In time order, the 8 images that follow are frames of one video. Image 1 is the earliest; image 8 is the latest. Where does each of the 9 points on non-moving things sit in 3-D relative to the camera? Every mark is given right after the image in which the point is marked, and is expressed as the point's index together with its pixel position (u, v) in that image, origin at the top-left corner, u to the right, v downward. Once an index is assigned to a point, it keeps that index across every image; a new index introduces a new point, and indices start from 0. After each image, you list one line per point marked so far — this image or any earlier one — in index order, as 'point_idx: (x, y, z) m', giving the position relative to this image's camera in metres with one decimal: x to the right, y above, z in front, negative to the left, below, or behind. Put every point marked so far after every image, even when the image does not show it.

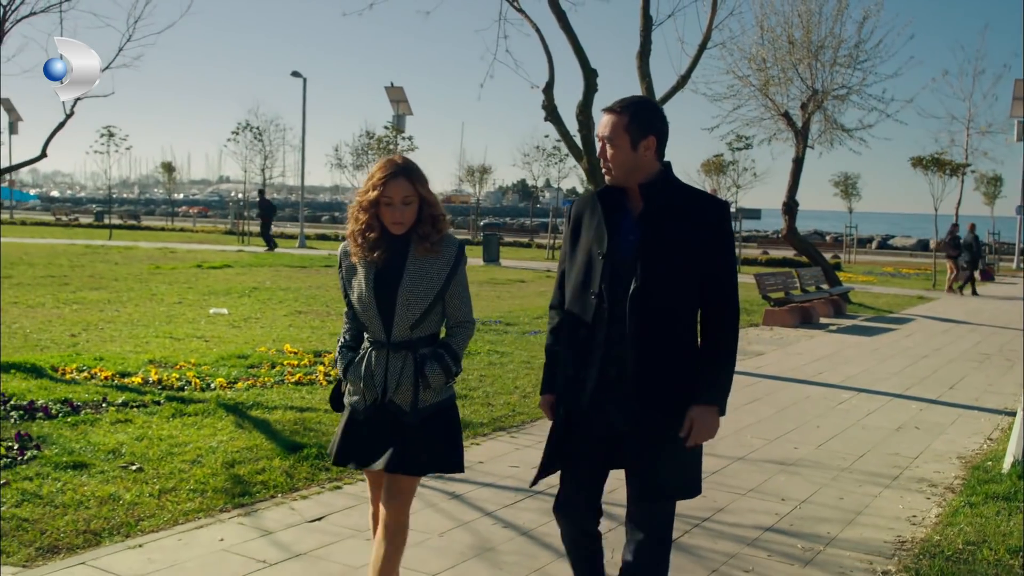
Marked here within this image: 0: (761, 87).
0: (+3.8, +3.1, +17.6) m
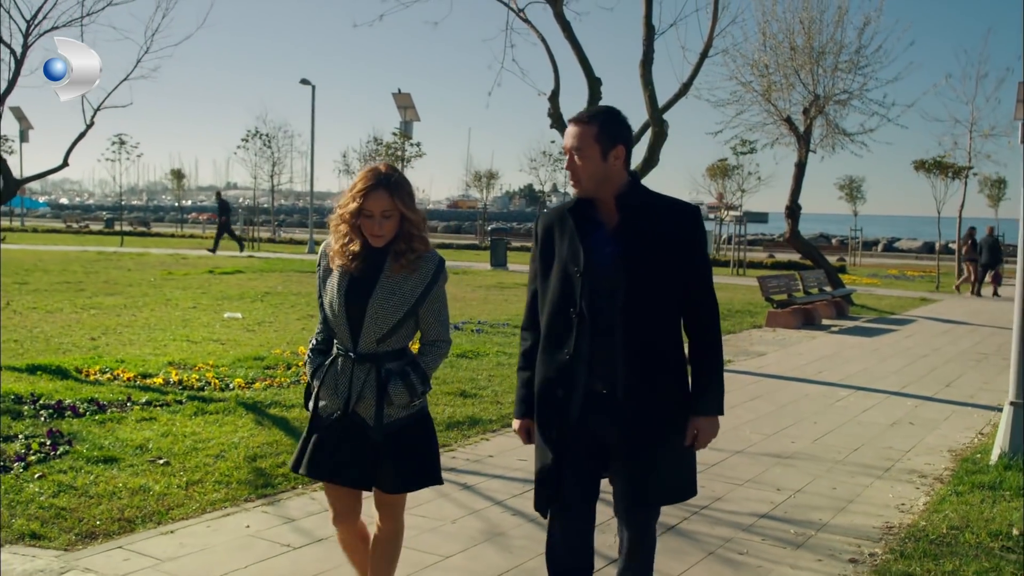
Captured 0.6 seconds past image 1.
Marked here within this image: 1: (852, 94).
0: (+3.9, +3.0, +17.9) m
1: (+5.2, +3.0, +17.6) m
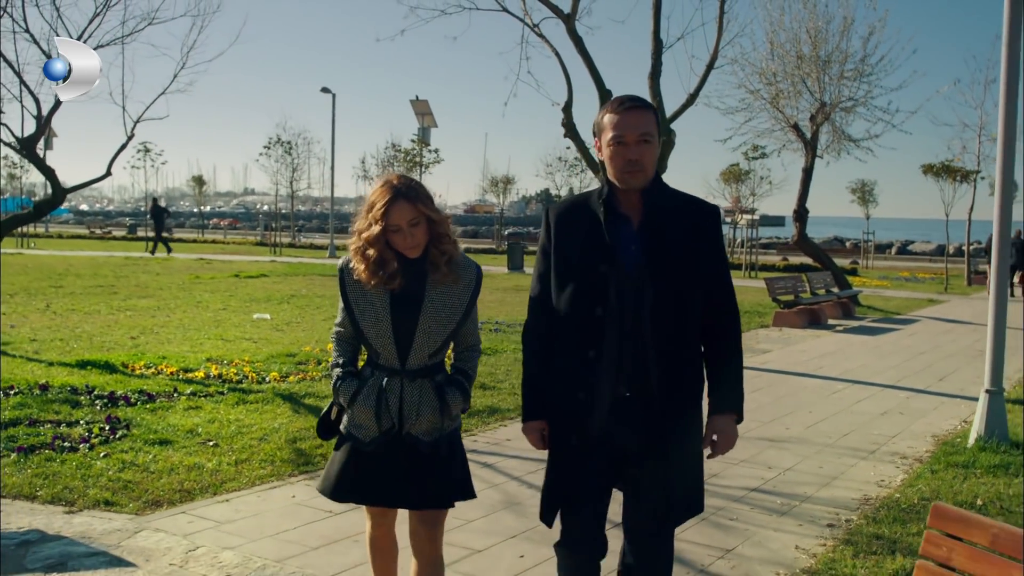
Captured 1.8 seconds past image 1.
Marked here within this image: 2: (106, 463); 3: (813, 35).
0: (+4.2, +3.0, +18.5) m
1: (+5.5, +3.0, +18.2) m
2: (-2.2, -0.9, +6.1) m
3: (+4.8, +4.0, +18.2) m
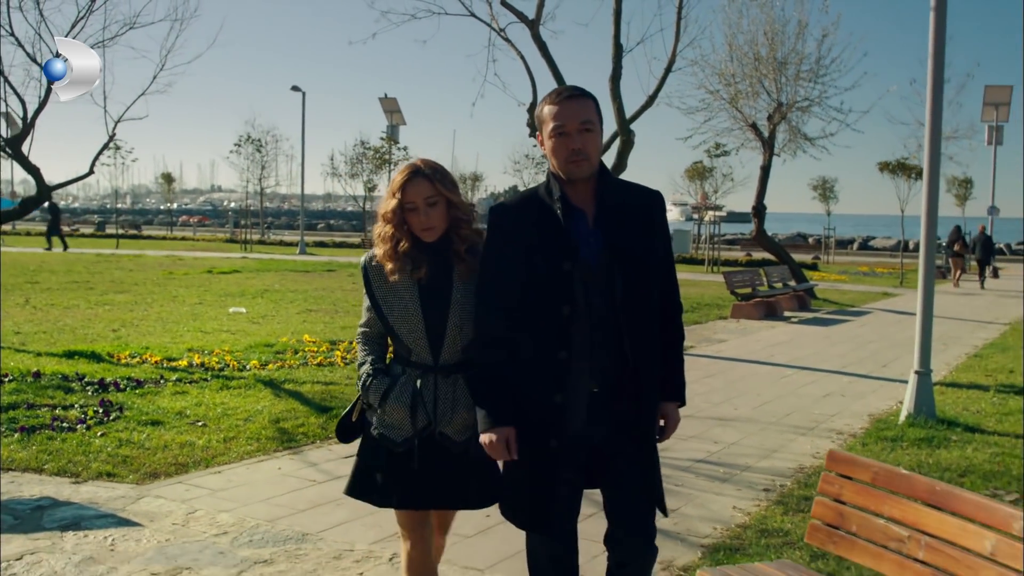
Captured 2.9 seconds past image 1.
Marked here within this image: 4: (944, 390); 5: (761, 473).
0: (+3.6, +3.1, +19.1) m
1: (+4.9, +3.1, +18.9) m
2: (-2.3, -0.9, +6.6) m
3: (+4.2, +4.1, +18.8) m
4: (+3.4, -0.8, +9.1) m
5: (+1.4, -1.0, +6.3) m
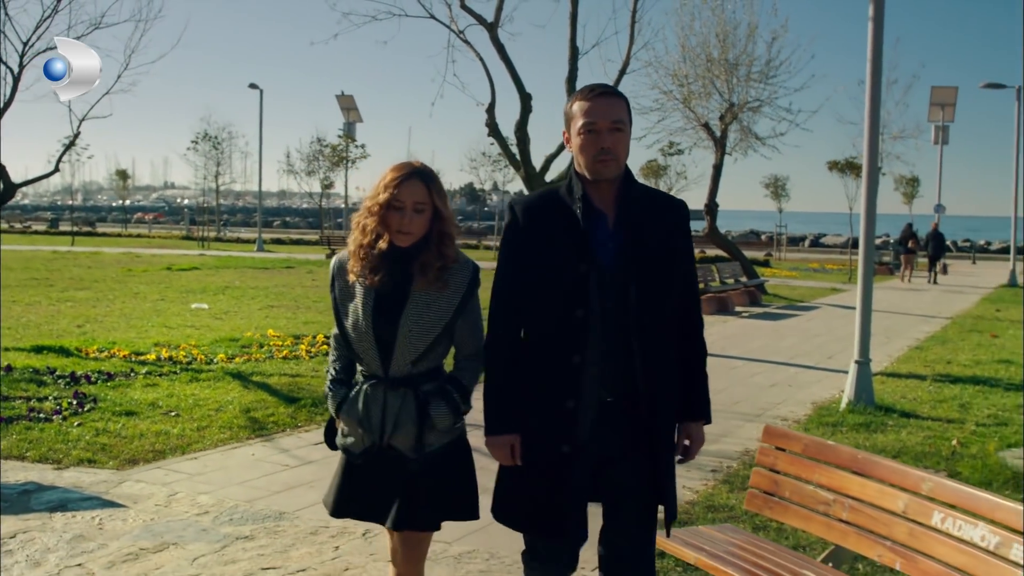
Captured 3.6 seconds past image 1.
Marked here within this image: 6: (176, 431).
0: (+2.9, +3.2, +19.6) m
1: (+4.2, +3.1, +19.4) m
2: (-2.6, -0.8, +6.8) m
3: (+3.5, +4.2, +19.3) m
4: (+3.1, -0.8, +9.6) m
5: (+1.1, -1.0, +6.7) m
6: (-2.0, -0.9, +6.9) m
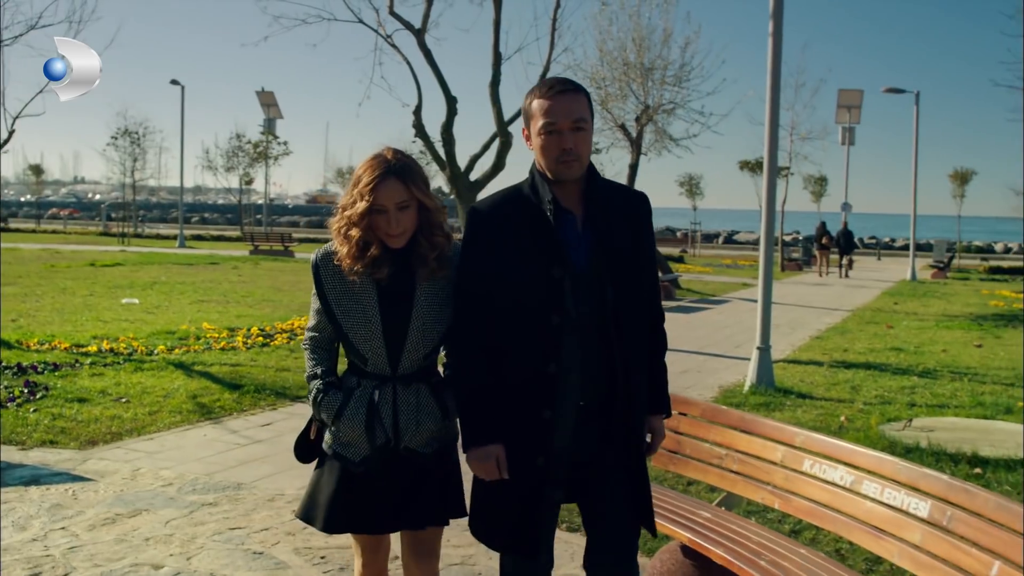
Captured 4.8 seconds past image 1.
0: (+1.6, +3.3, +20.3) m
1: (+2.9, +3.2, +20.2) m
2: (-3.0, -0.8, +7.2) m
3: (+2.2, +4.3, +20.1) m
4: (+2.5, -0.7, +10.4) m
5: (+0.7, -0.9, +7.3) m
6: (-2.5, -0.8, +7.4) m
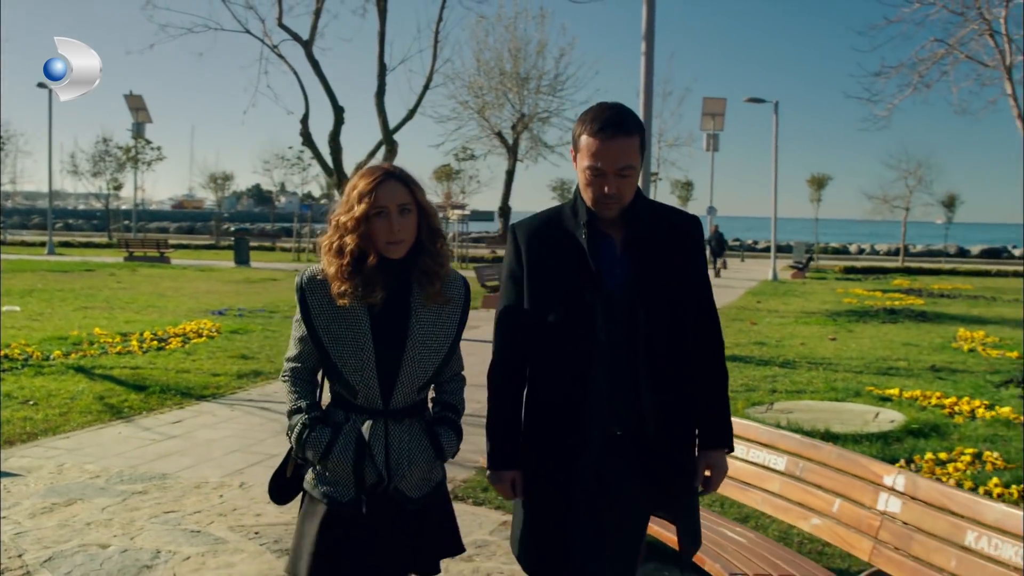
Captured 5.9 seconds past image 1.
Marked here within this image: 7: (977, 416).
0: (-0.6, +3.2, +20.9) m
1: (+0.7, +3.2, +21.0) m
2: (-3.6, -0.8, +7.4) m
3: (0.0, +4.2, +20.8) m
4: (+1.4, -0.7, +11.1) m
5: (0.0, -0.9, +7.9) m
6: (-3.1, -0.9, +7.6) m
7: (+3.0, -0.8, +7.5) m
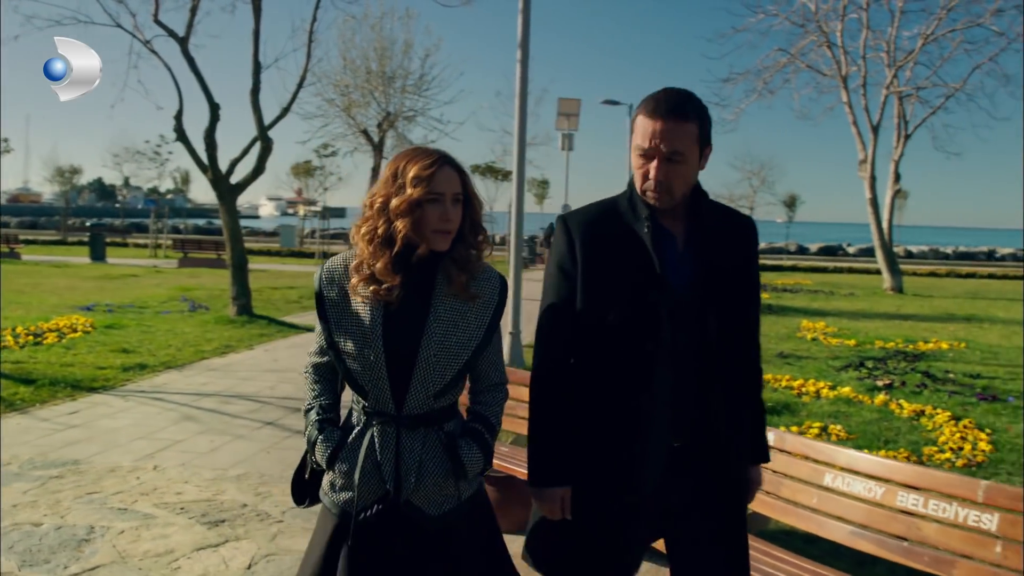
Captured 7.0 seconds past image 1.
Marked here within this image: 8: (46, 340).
0: (-3.1, +3.3, +21.2) m
1: (-1.8, +3.3, +21.4) m
2: (-4.4, -0.8, +7.4) m
3: (-2.4, +4.3, +21.1) m
4: (+0.2, -0.6, +11.7) m
5: (-0.8, -0.9, +8.4) m
6: (-3.9, -0.8, +7.7) m
7: (+2.3, -0.8, +8.4) m
8: (-4.5, -0.5, +11.1) m
